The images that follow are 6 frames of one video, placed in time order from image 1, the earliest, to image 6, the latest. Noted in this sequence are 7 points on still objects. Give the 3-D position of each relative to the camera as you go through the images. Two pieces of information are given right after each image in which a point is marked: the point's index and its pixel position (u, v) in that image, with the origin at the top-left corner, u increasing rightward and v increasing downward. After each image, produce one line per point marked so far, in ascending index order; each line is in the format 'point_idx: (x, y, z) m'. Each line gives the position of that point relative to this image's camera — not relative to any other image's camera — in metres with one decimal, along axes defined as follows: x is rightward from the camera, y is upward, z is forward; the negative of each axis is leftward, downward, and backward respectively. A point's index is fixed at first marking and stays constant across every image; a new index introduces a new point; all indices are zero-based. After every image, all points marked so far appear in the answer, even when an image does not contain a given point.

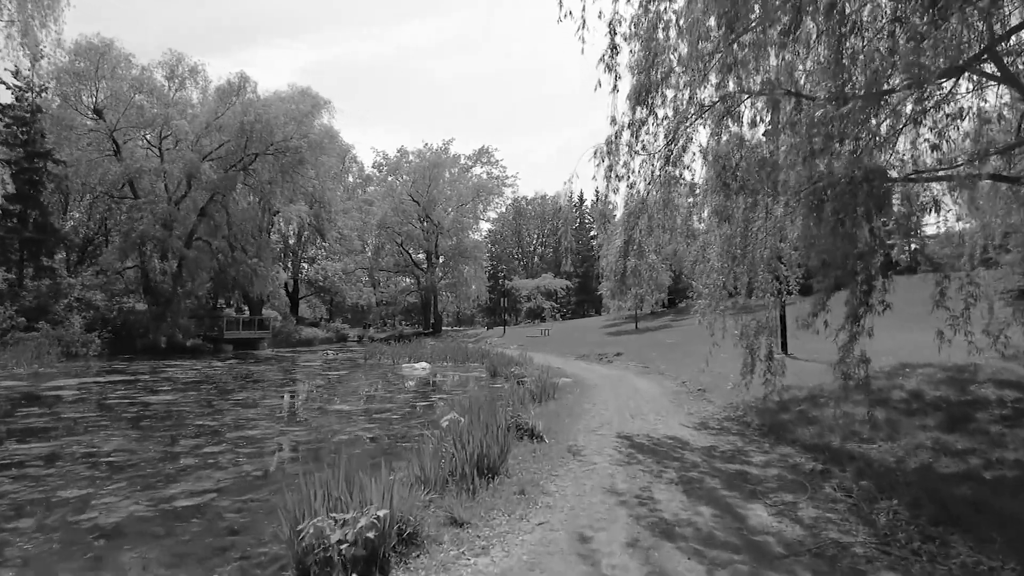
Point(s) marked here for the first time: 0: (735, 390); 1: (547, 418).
0: (+3.9, -1.8, +11.9) m
1: (+0.5, -1.9, +9.7) m
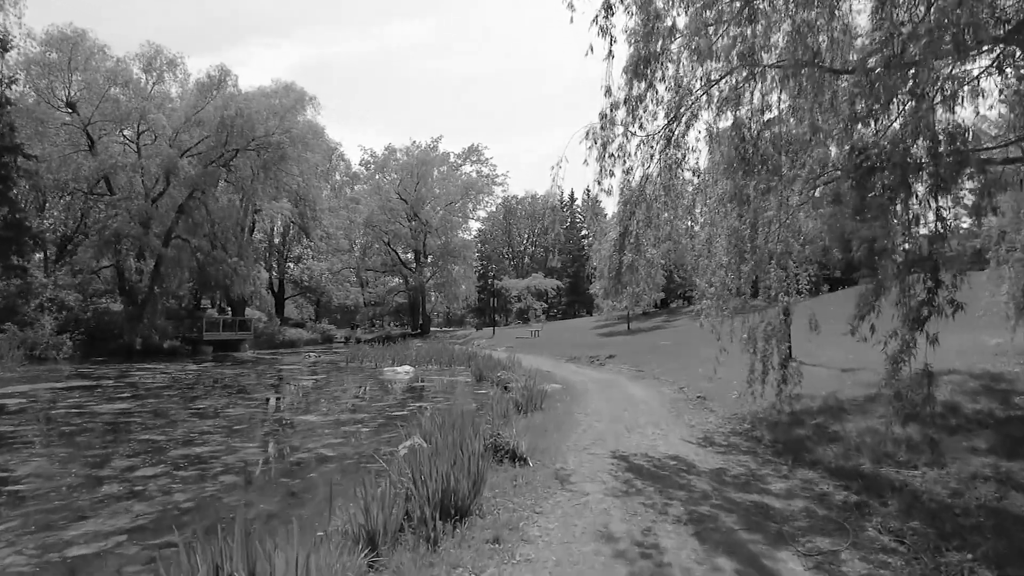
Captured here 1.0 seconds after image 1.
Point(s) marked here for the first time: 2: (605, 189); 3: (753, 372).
0: (+3.7, -1.8, +10.9) m
1: (+0.3, -1.9, +8.6) m
2: (+1.2, +1.3, +9.0) m
3: (+3.4, -1.2, +9.6) m
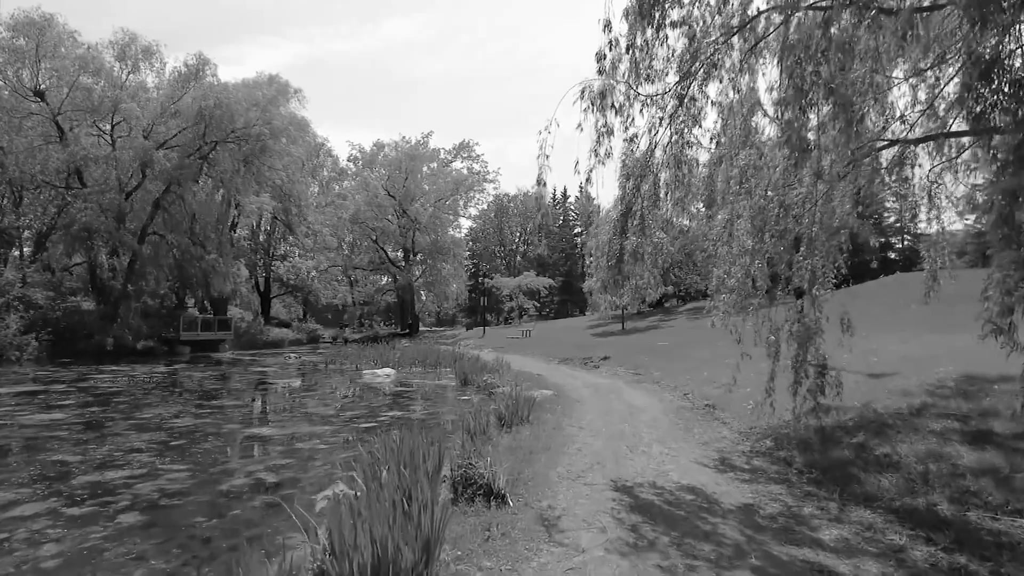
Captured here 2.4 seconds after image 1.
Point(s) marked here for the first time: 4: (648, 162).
0: (+3.4, -1.7, +9.4) m
1: (0.0, -1.8, +7.1) m
2: (+1.0, +1.4, +7.5) m
3: (+3.2, -1.1, +8.2) m
4: (+1.6, +1.5, +7.8) m
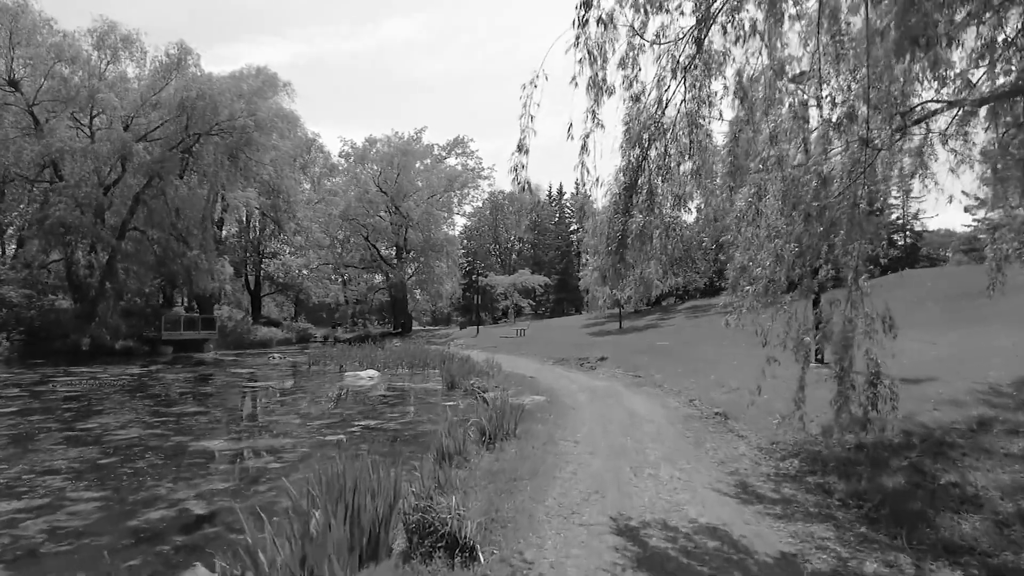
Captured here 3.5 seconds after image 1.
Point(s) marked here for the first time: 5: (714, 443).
0: (+3.2, -1.6, +8.2) m
1: (-0.2, -1.7, +5.8) m
2: (+0.8, +1.5, +6.2) m
3: (+3.0, -1.0, +6.9) m
4: (+1.4, +1.5, +6.5) m
5: (+2.5, -1.9, +8.2) m
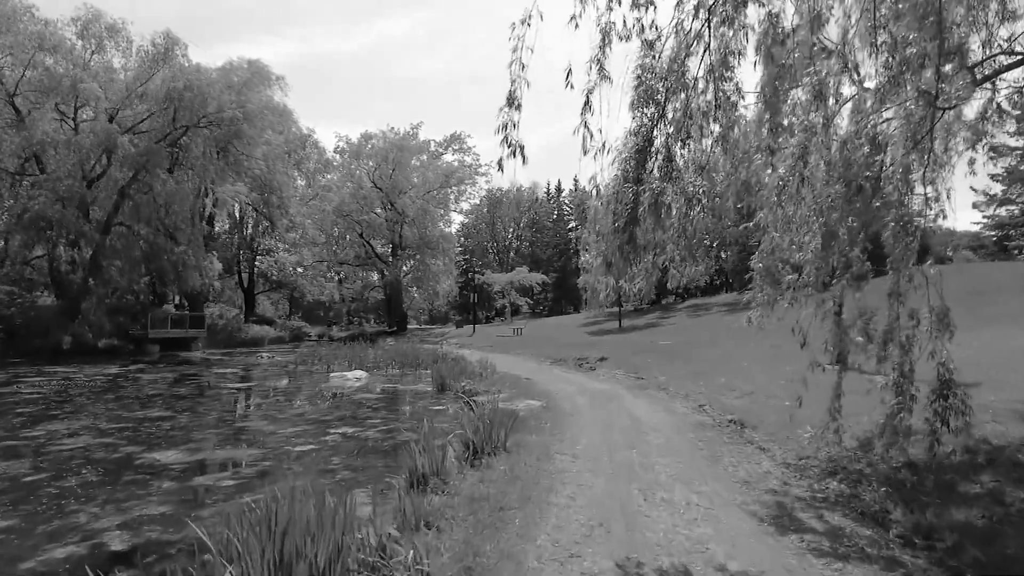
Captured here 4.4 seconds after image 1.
0: (+3.1, -1.5, +7.1) m
1: (-0.3, -1.6, +4.8) m
2: (+0.7, +1.6, +5.1) m
3: (+2.9, -0.9, +5.8) m
4: (+1.3, +1.6, +5.4) m
5: (+2.3, -1.8, +7.2) m
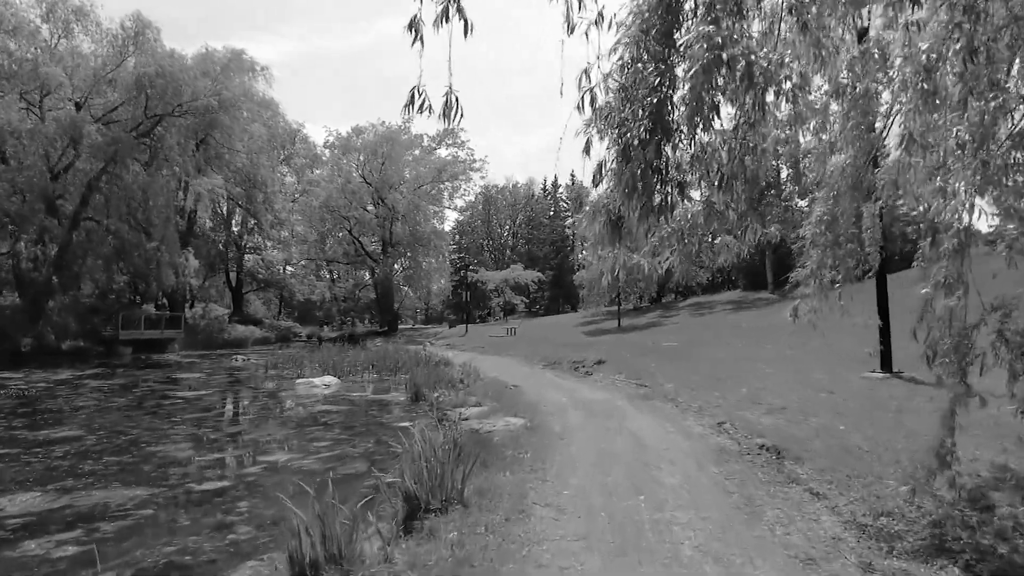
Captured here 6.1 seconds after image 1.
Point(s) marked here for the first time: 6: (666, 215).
0: (+2.8, -1.4, +5.0) m
1: (-0.6, -1.5, +2.7) m
2: (+0.4, +1.7, +3.1) m
3: (+2.6, -0.8, +3.7) m
4: (+1.0, +1.7, +3.4) m
5: (+2.0, -1.7, +5.1) m
6: (+0.7, +0.2, +3.8) m
